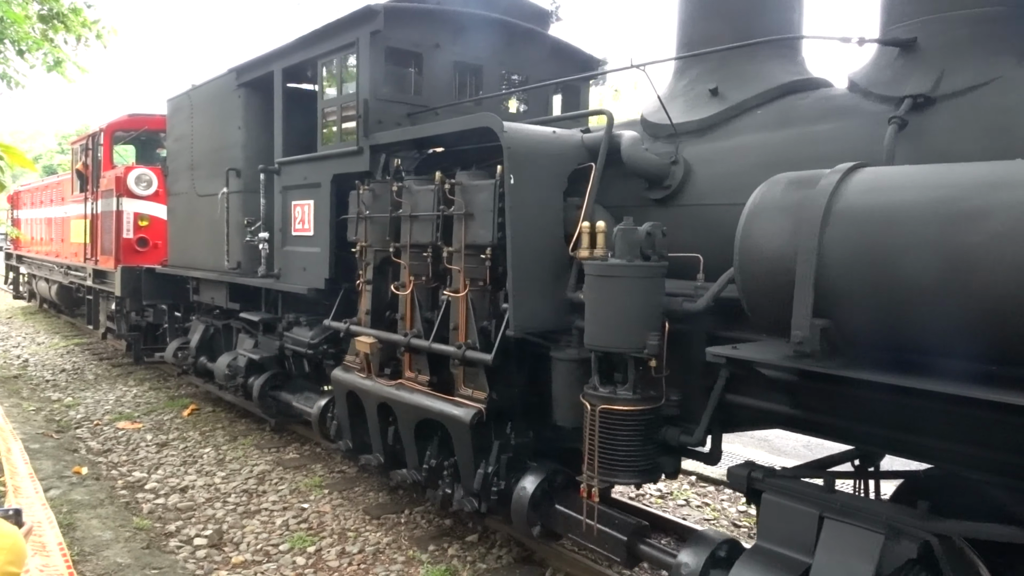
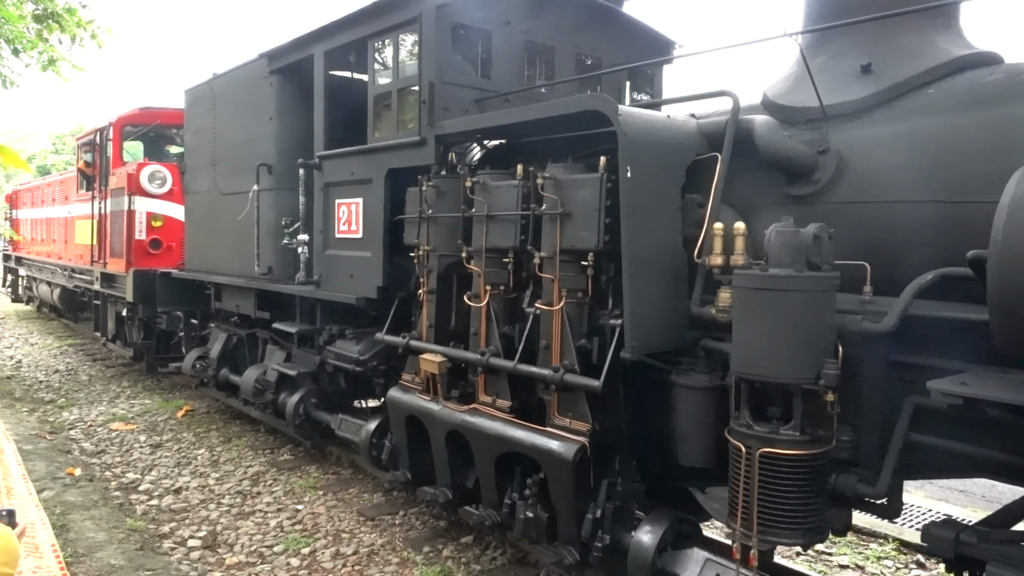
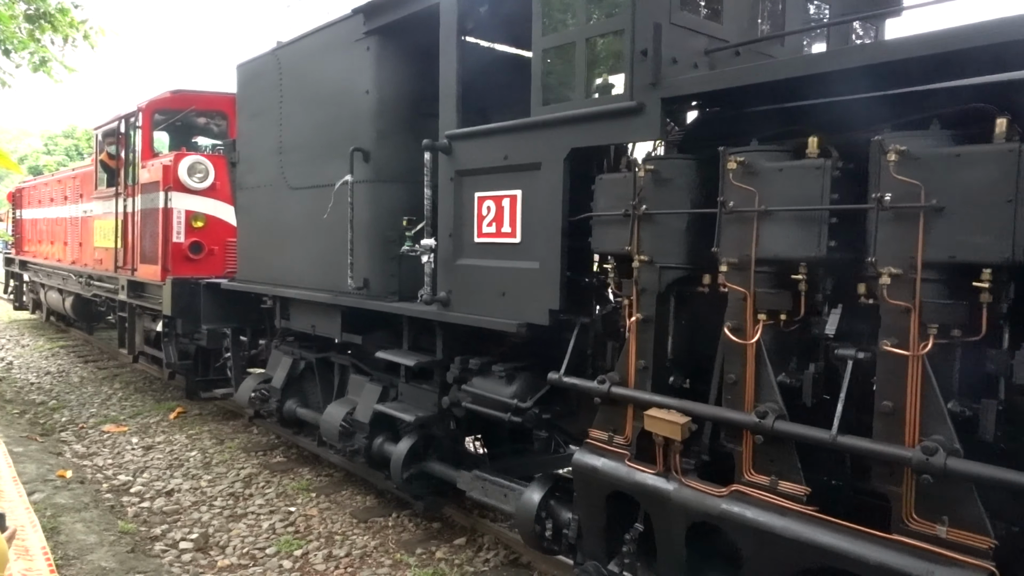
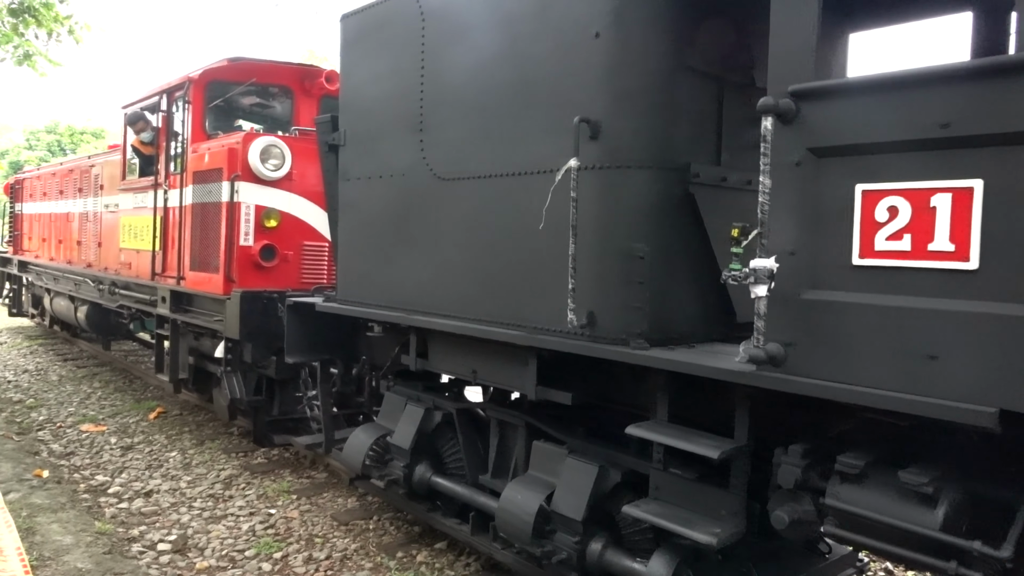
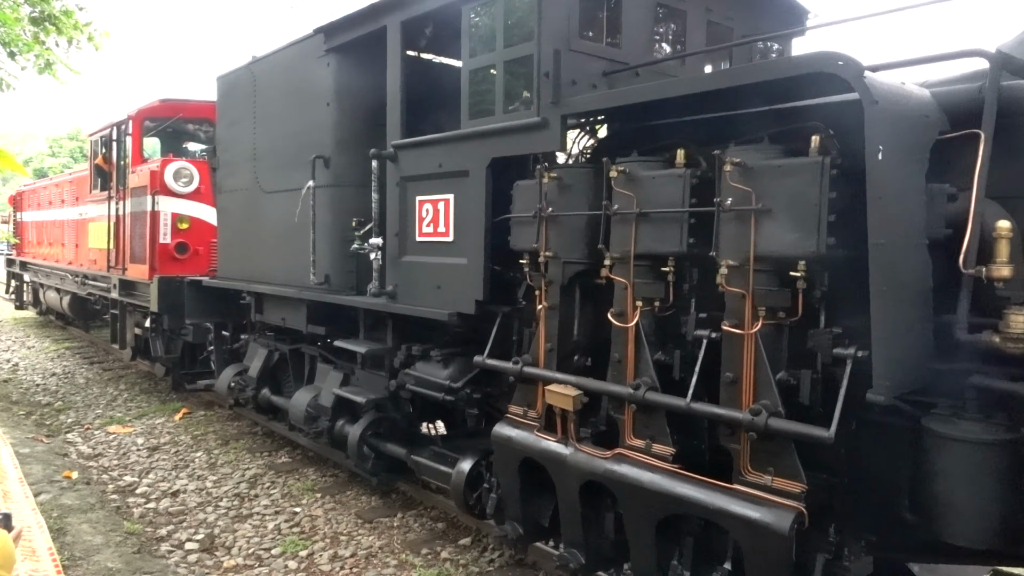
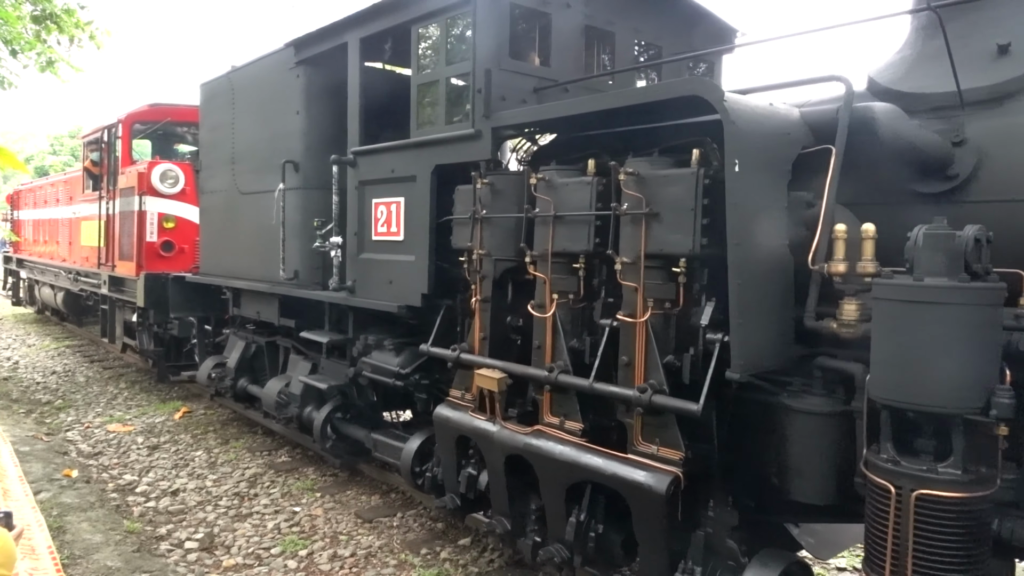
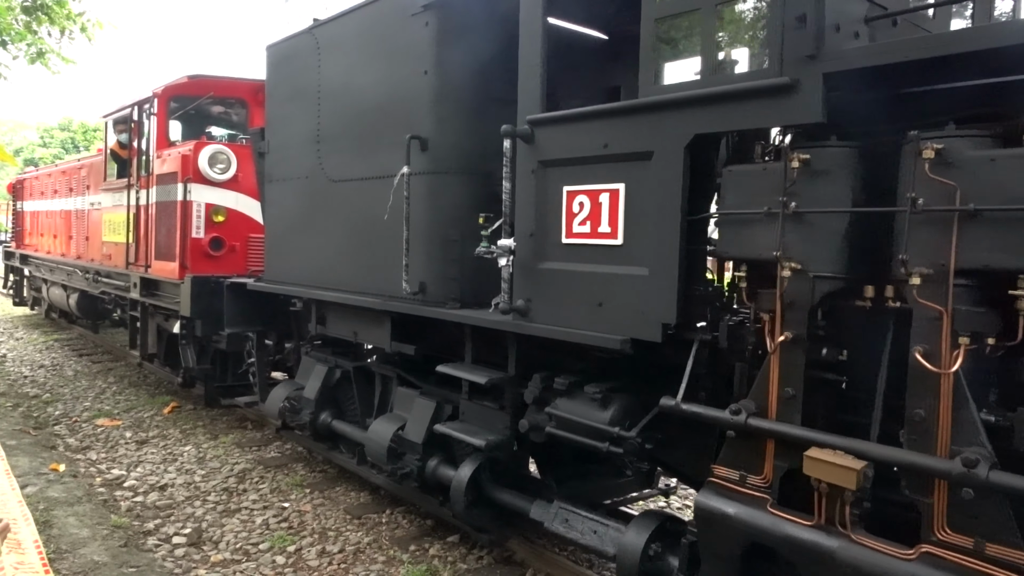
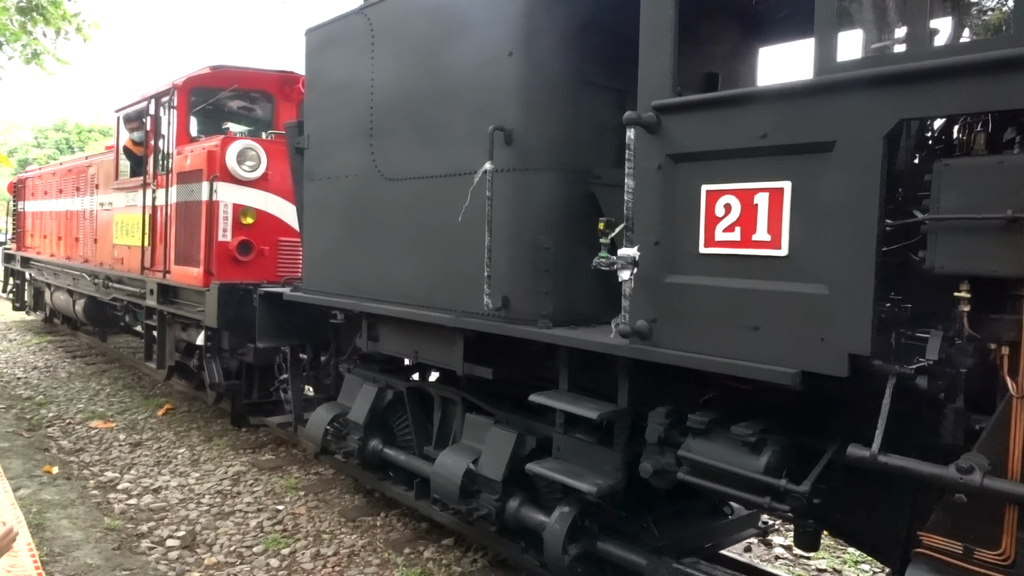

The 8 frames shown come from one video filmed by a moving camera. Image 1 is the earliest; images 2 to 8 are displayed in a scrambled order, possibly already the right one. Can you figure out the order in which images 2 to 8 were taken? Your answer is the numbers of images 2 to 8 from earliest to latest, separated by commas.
2, 6, 5, 3, 7, 8, 4
